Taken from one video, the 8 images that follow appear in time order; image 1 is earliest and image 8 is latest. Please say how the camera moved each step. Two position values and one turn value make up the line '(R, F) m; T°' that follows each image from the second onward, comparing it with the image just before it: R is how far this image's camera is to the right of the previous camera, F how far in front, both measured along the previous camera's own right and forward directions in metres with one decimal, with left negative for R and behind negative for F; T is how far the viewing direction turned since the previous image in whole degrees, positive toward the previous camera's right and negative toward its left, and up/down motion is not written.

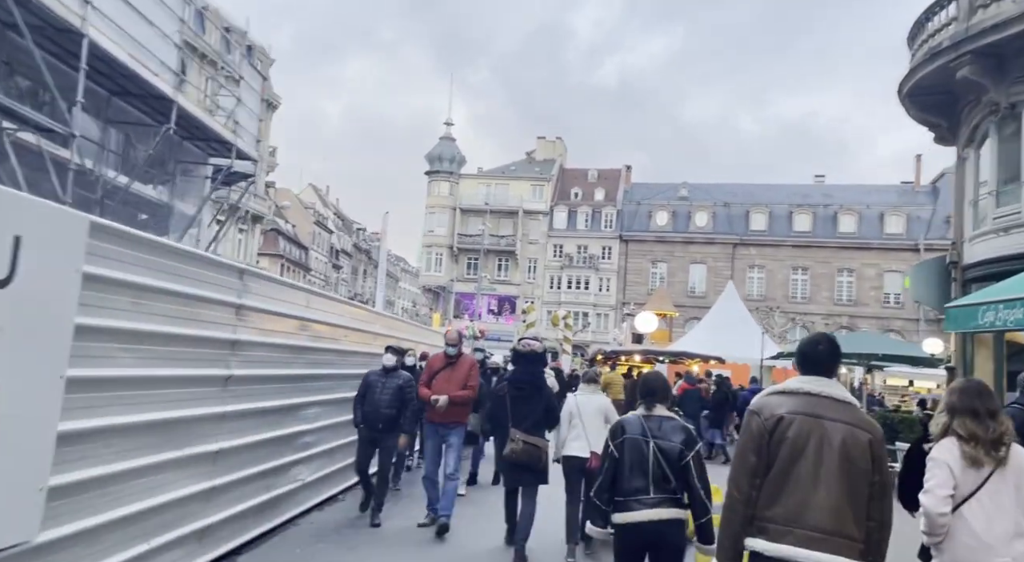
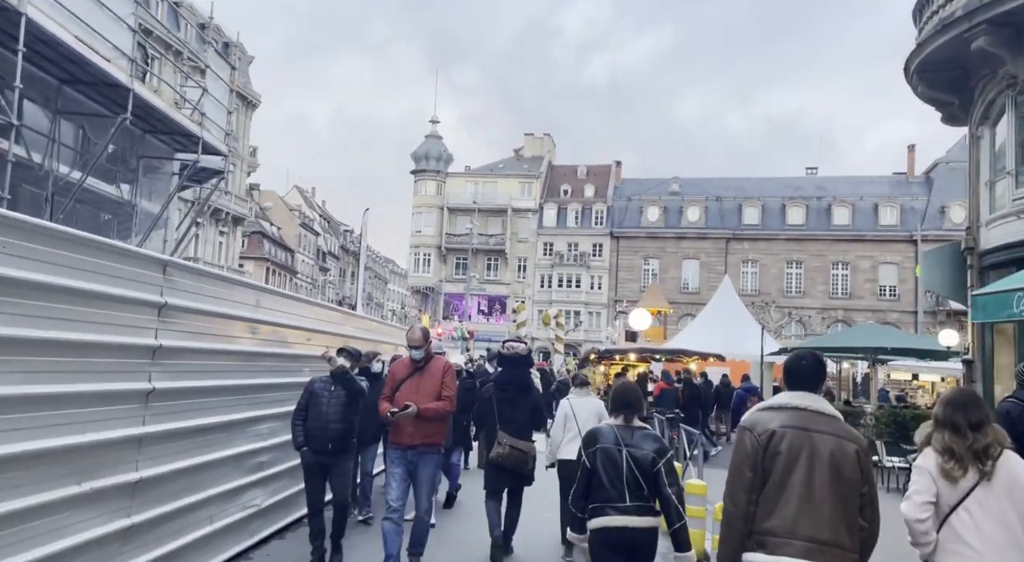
(+0.1, +0.6) m; +1°
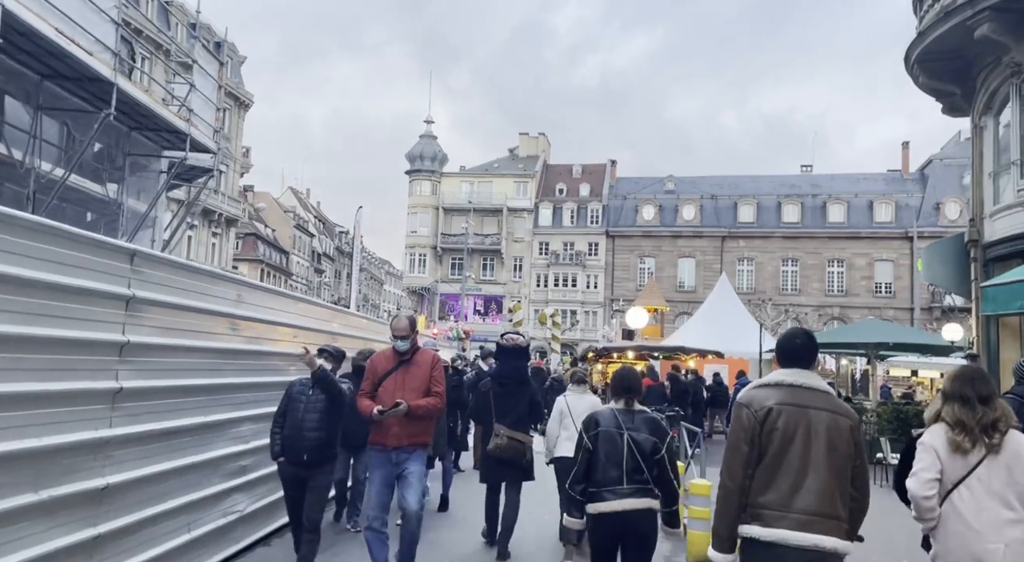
(0.0, +0.2) m; 0°
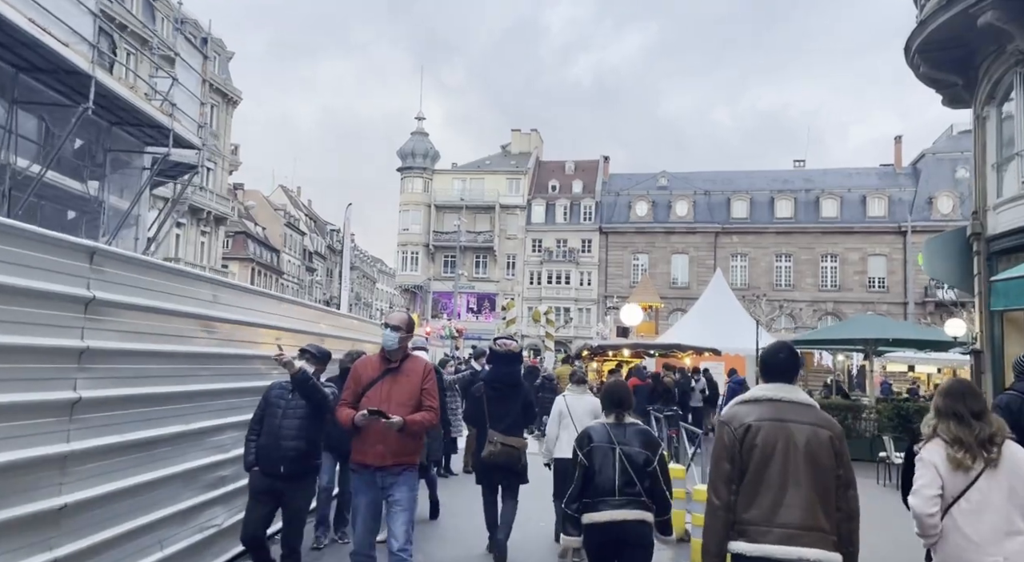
(0.0, +0.2) m; 0°
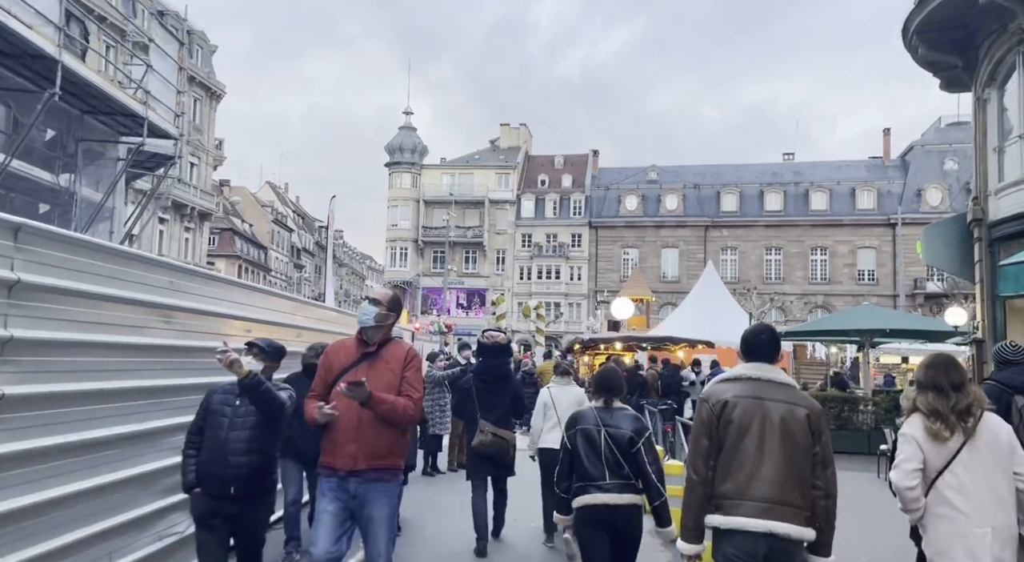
(0.0, +0.3) m; +1°
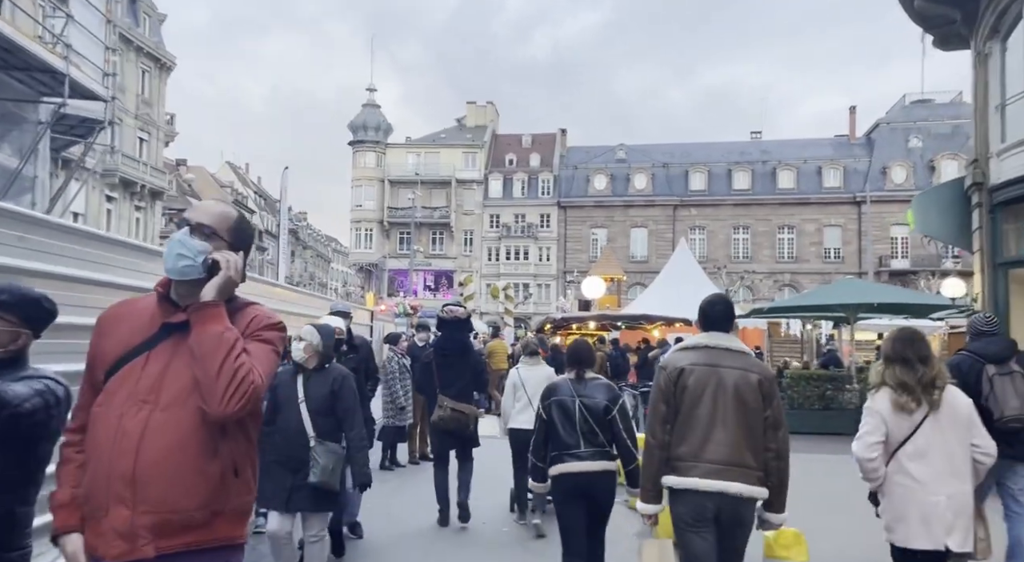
(-0.1, +0.5) m; +2°
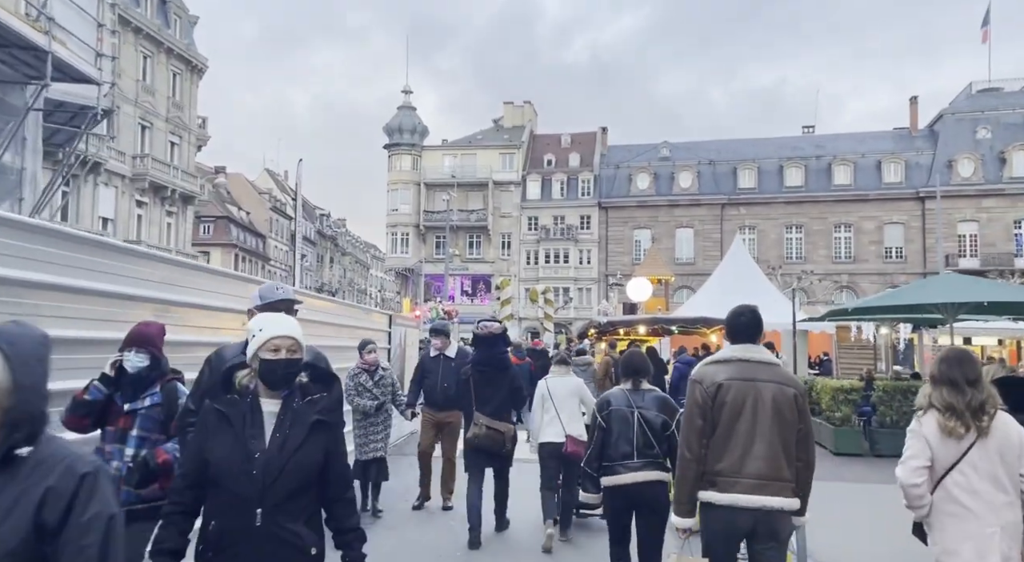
(+0.2, +1.8) m; -3°
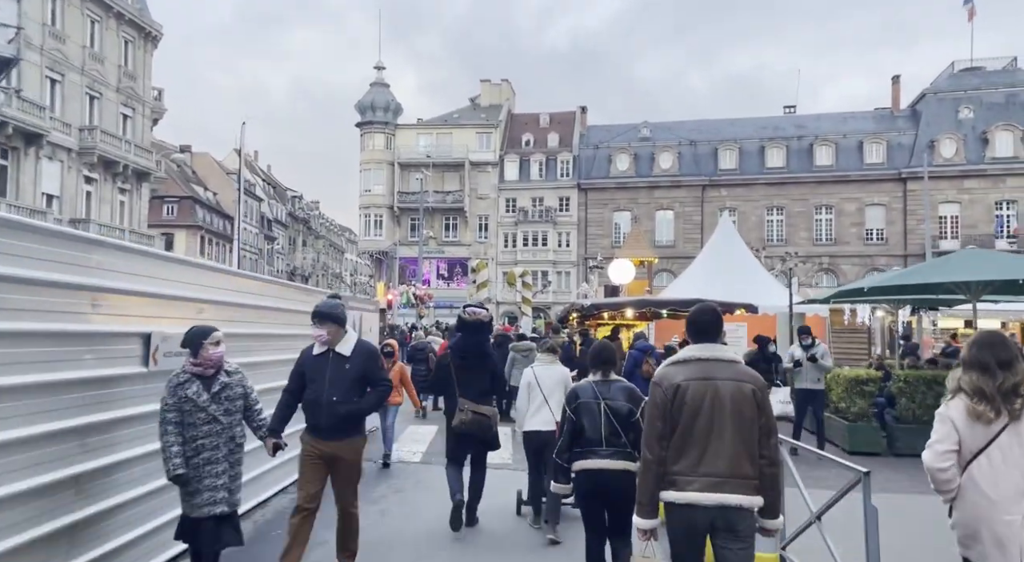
(0.0, +1.0) m; +2°
